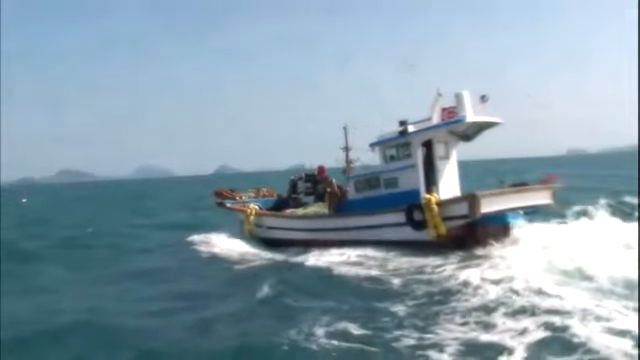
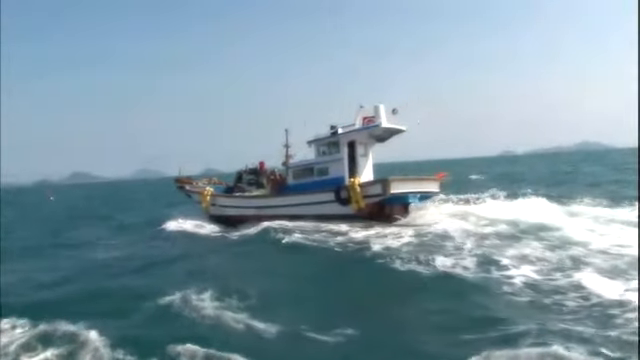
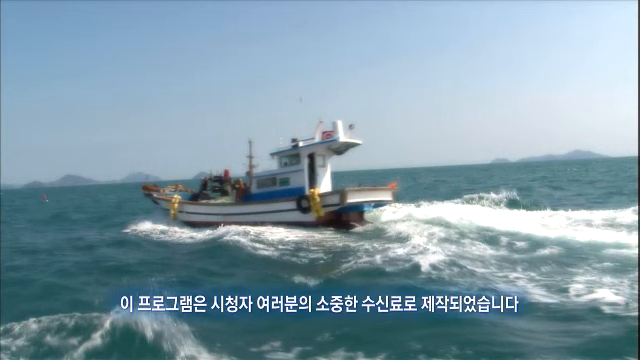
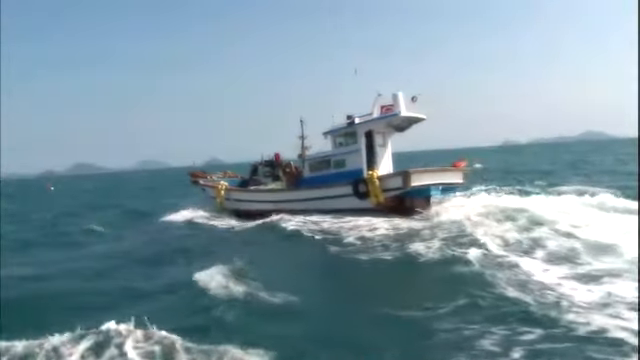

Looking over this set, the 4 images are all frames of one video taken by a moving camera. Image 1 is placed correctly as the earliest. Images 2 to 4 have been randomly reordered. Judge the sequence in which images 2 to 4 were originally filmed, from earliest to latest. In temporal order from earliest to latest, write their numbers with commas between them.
4, 2, 3
